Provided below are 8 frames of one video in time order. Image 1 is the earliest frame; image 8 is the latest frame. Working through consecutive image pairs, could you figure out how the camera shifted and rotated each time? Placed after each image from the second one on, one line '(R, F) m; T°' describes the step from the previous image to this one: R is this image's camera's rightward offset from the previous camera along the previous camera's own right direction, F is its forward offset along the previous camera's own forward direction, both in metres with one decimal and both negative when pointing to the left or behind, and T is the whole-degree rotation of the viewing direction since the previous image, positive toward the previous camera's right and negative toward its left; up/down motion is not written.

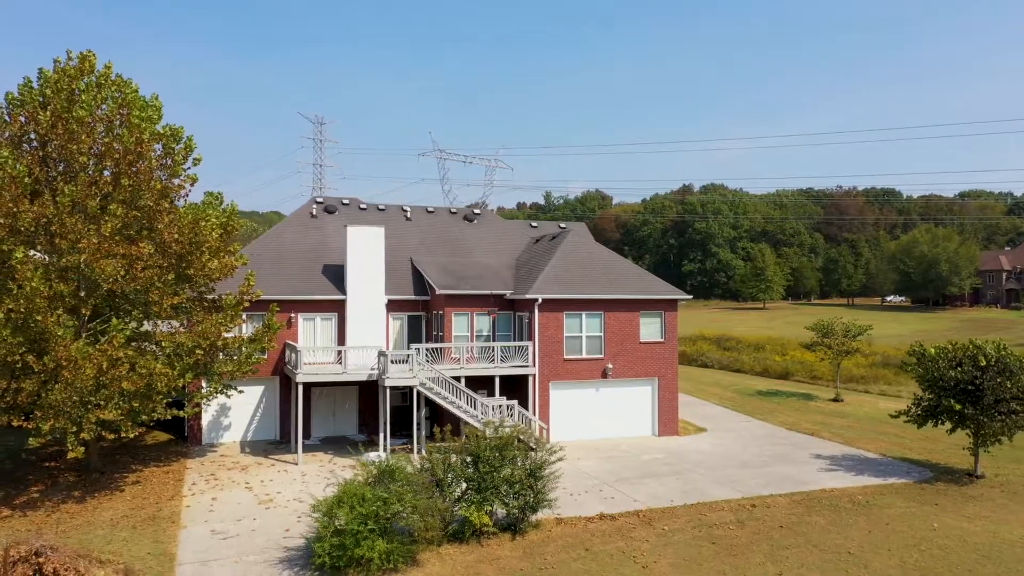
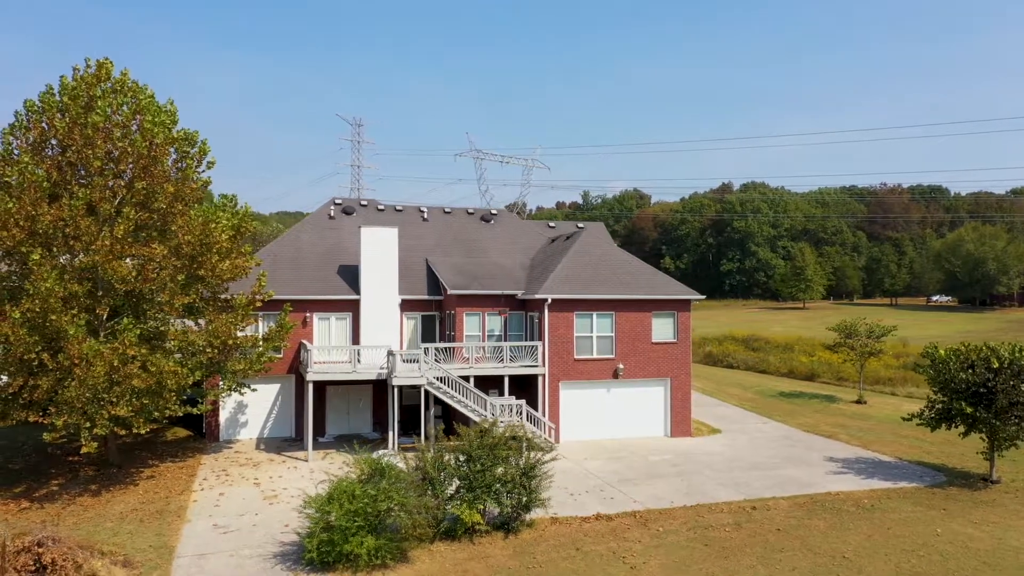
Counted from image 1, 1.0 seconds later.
(+0.7, -0.1) m; -3°
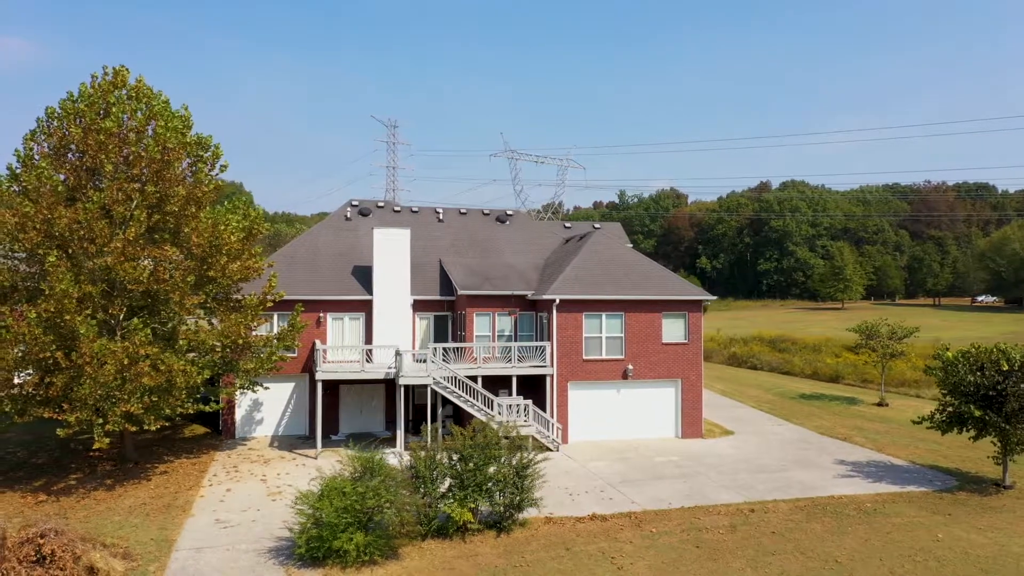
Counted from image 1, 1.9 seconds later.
(+0.7, -0.1) m; -2°
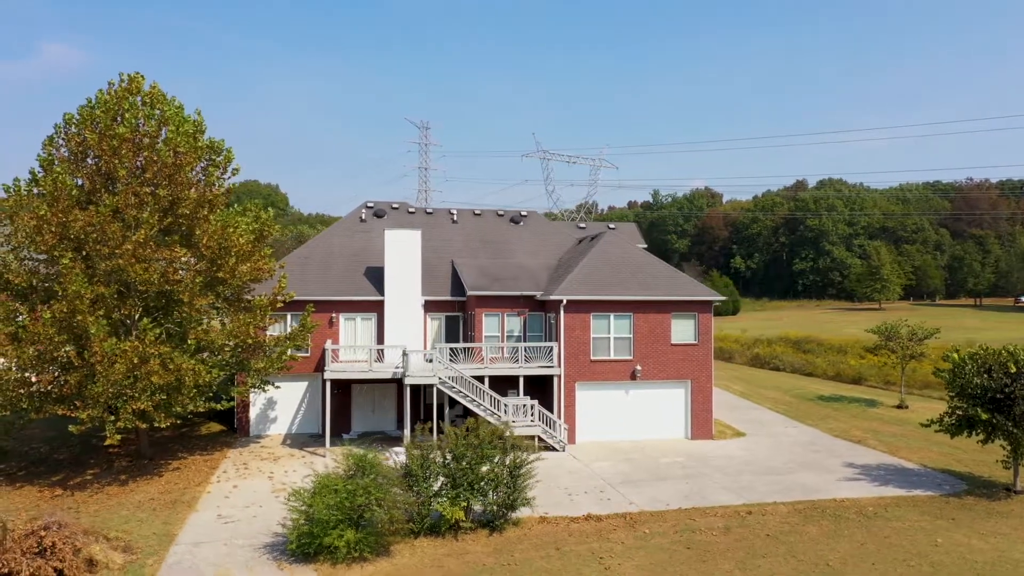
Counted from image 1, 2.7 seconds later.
(+0.7, -0.1) m; -2°
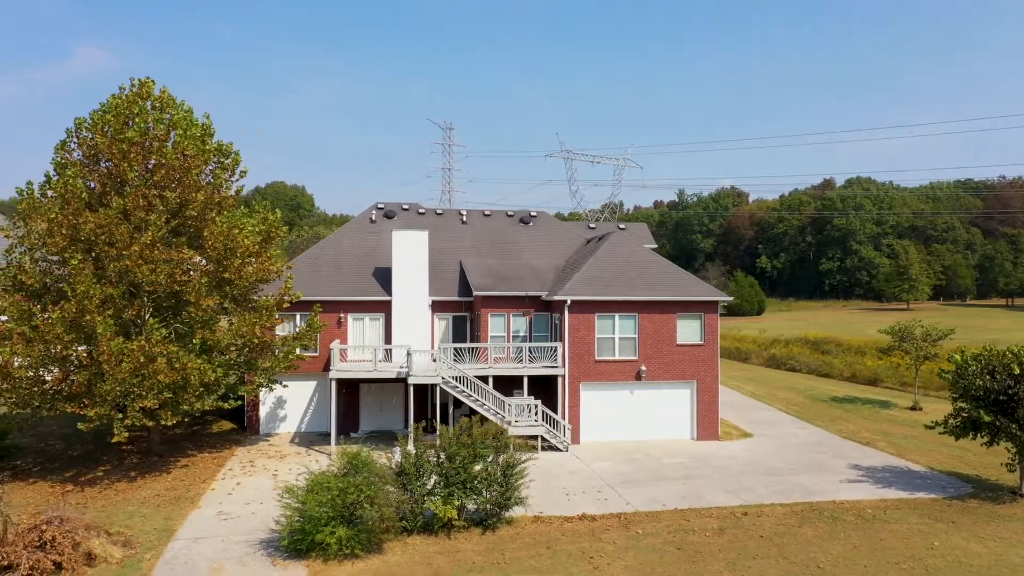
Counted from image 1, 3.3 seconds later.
(+0.5, -0.1) m; -2°
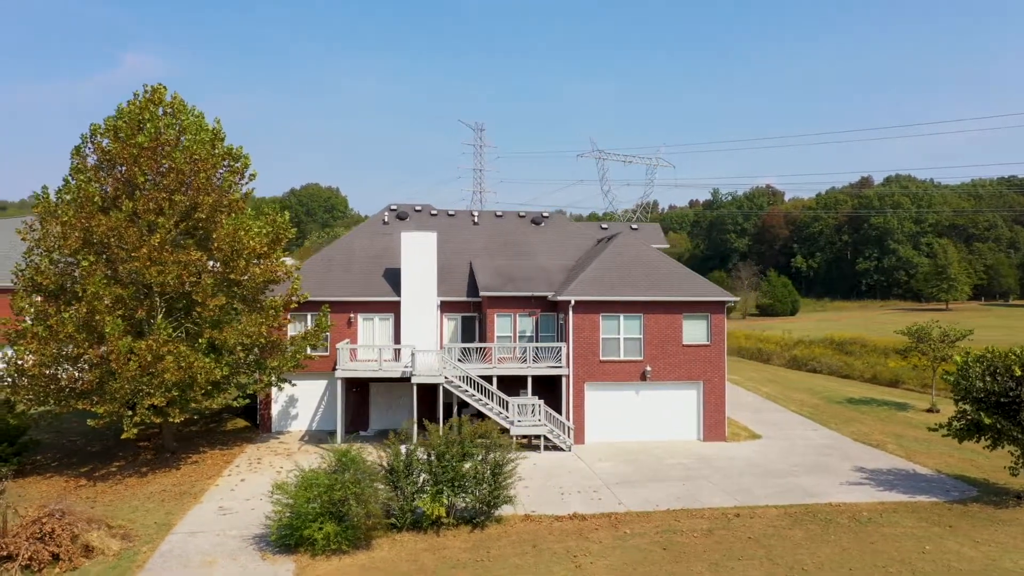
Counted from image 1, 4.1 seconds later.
(+0.8, -0.1) m; -2°
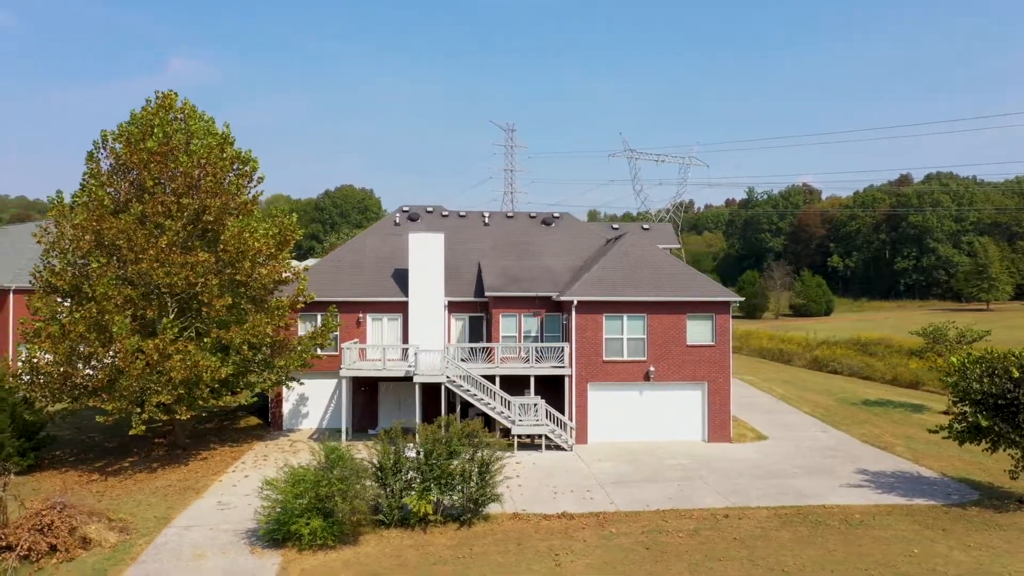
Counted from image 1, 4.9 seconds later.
(+0.8, -0.1) m; -2°
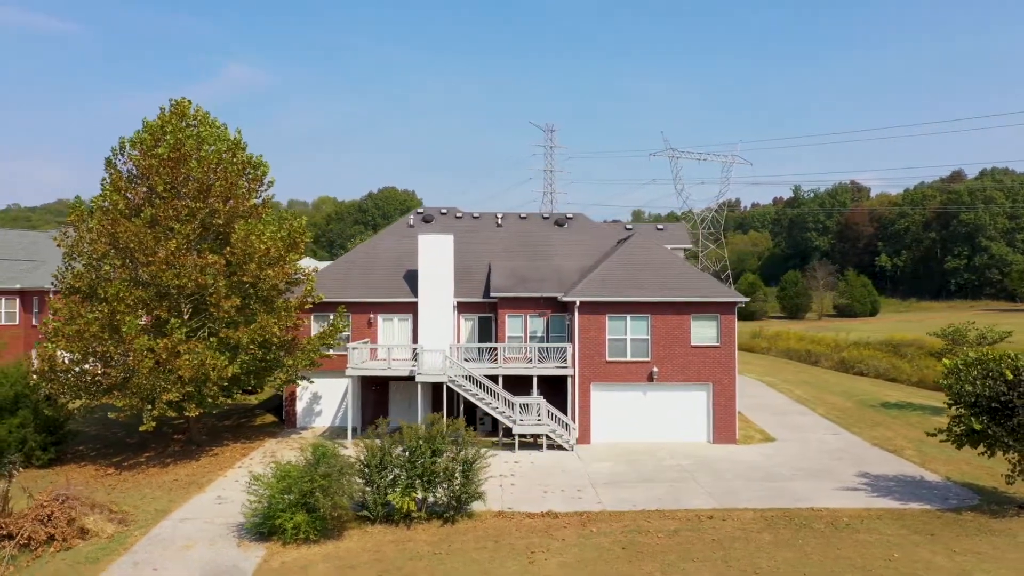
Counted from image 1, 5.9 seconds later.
(+1.1, -0.2) m; -3°
